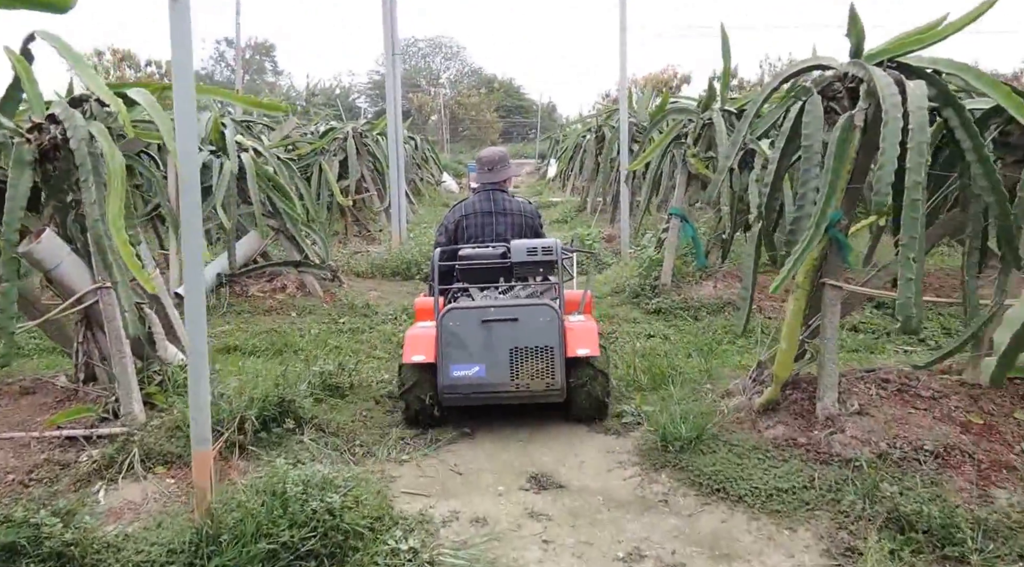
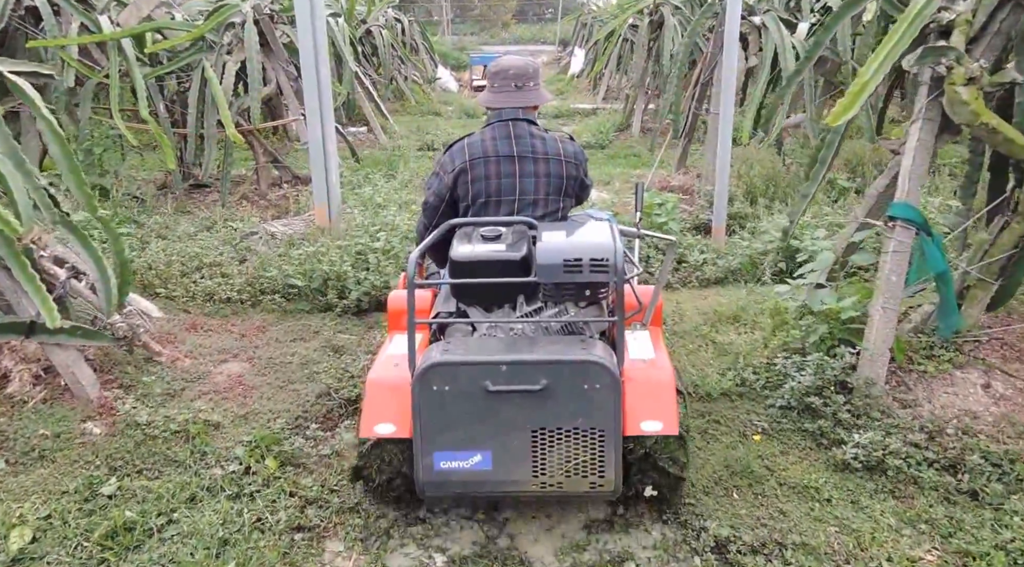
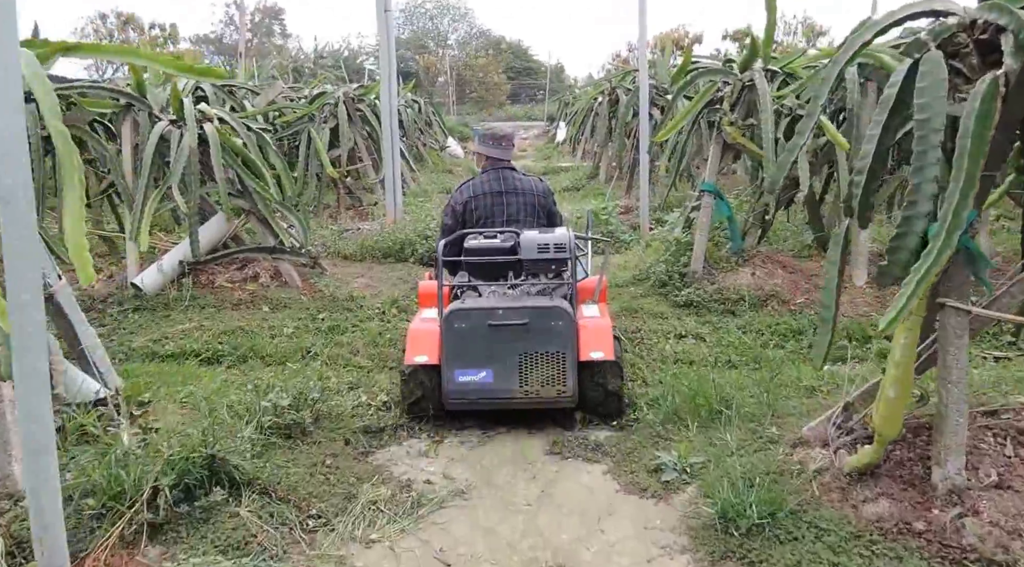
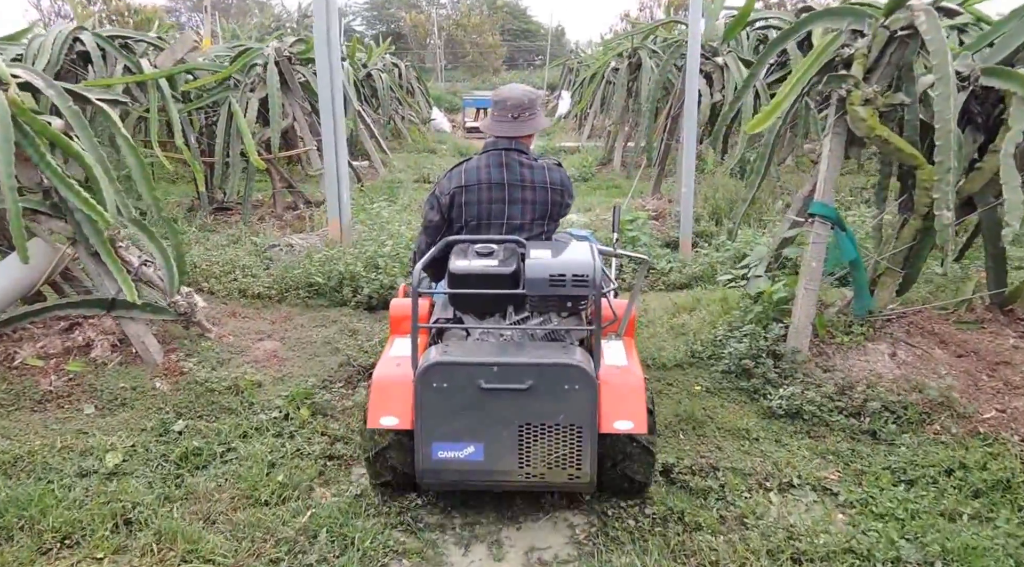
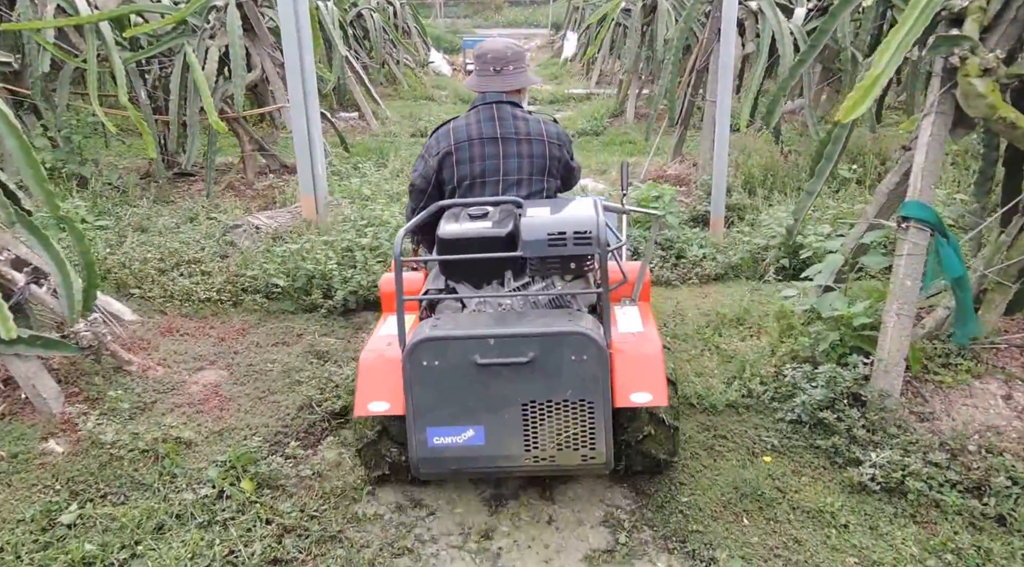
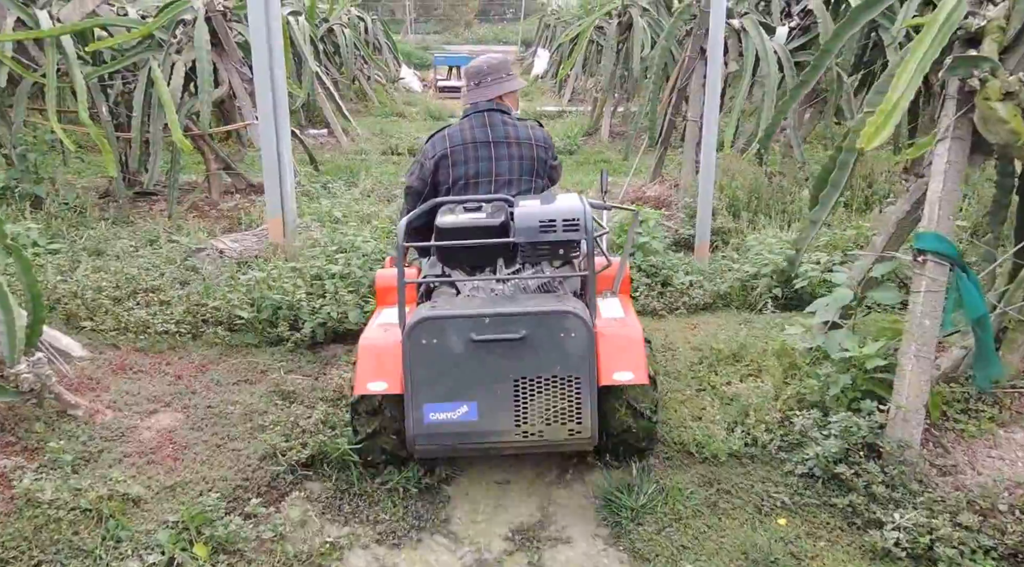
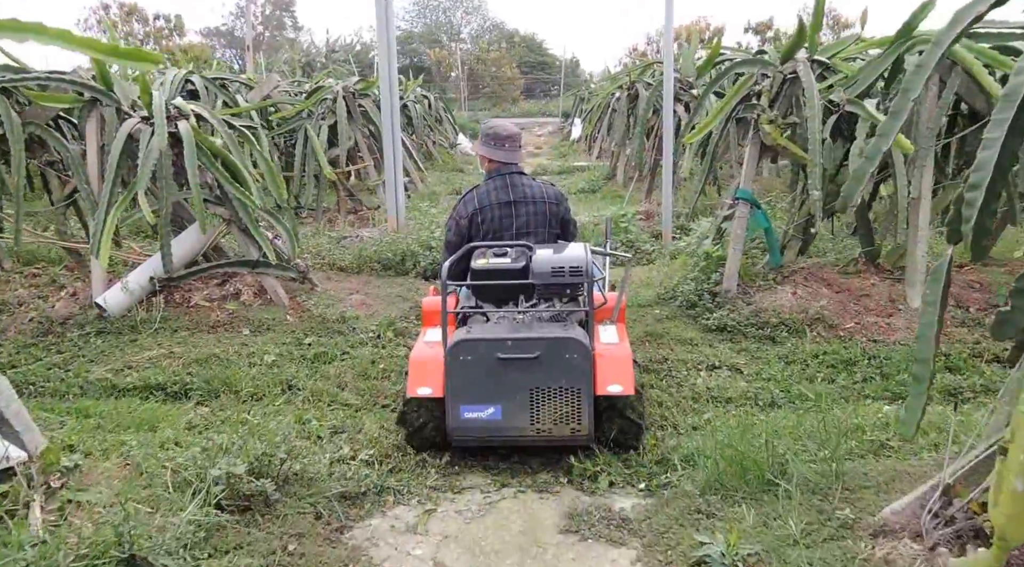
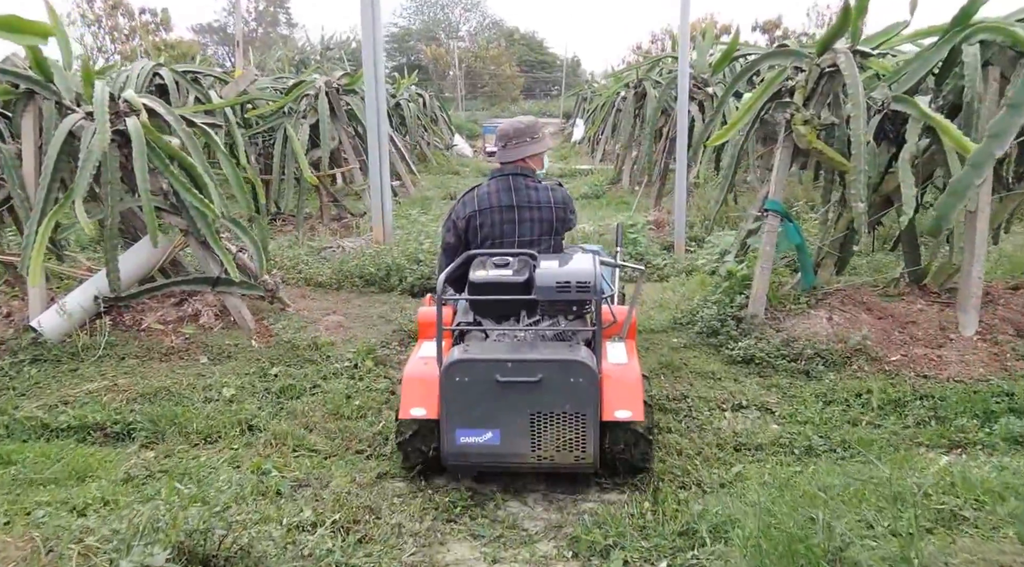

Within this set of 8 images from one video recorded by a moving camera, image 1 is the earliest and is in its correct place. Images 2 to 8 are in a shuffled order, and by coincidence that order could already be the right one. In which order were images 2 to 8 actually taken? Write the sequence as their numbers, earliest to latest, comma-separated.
3, 7, 8, 4, 2, 5, 6
